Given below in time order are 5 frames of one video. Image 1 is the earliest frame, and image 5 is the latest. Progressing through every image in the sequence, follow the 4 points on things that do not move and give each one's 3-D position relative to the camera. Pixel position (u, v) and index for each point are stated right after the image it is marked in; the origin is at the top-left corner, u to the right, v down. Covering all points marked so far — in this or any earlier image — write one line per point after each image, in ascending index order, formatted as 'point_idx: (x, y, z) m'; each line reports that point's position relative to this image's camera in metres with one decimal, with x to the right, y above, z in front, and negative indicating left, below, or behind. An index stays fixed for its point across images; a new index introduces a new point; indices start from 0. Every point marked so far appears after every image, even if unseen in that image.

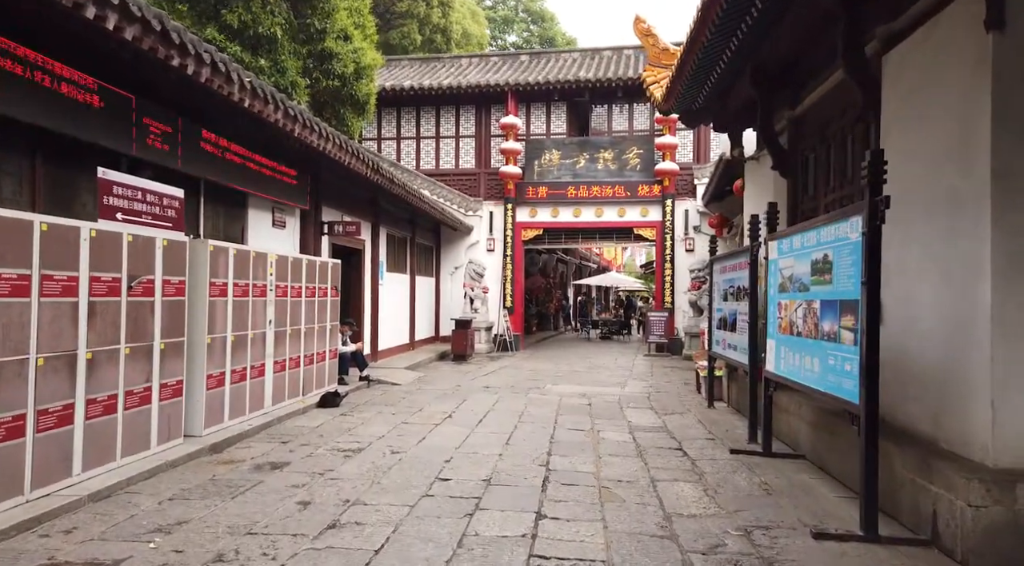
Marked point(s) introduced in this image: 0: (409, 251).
0: (-2.0, +0.6, +14.0) m
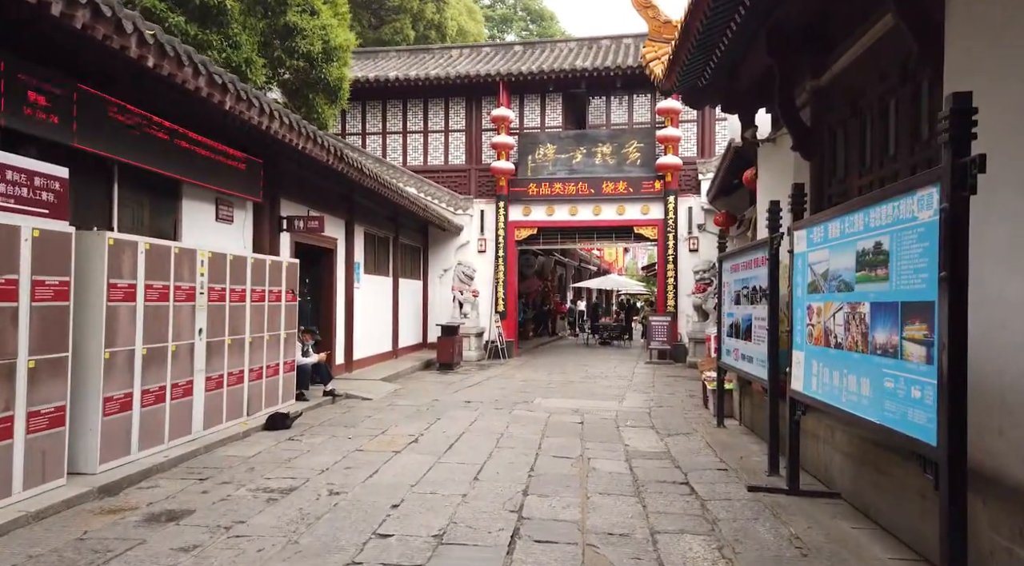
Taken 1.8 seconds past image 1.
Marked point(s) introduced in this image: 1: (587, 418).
0: (-2.2, +0.6, +13.0) m
1: (+0.8, -1.4, +7.4) m
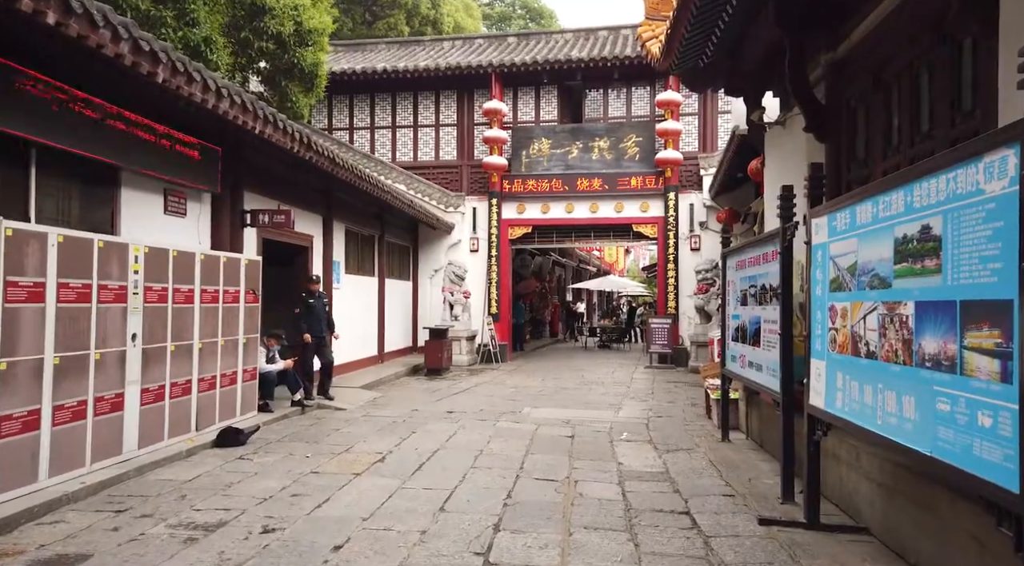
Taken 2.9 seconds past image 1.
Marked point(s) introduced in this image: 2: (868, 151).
0: (-2.3, +0.6, +12.4) m
1: (+0.6, -1.4, +6.7) m
2: (+2.4, +0.9, +4.7) m
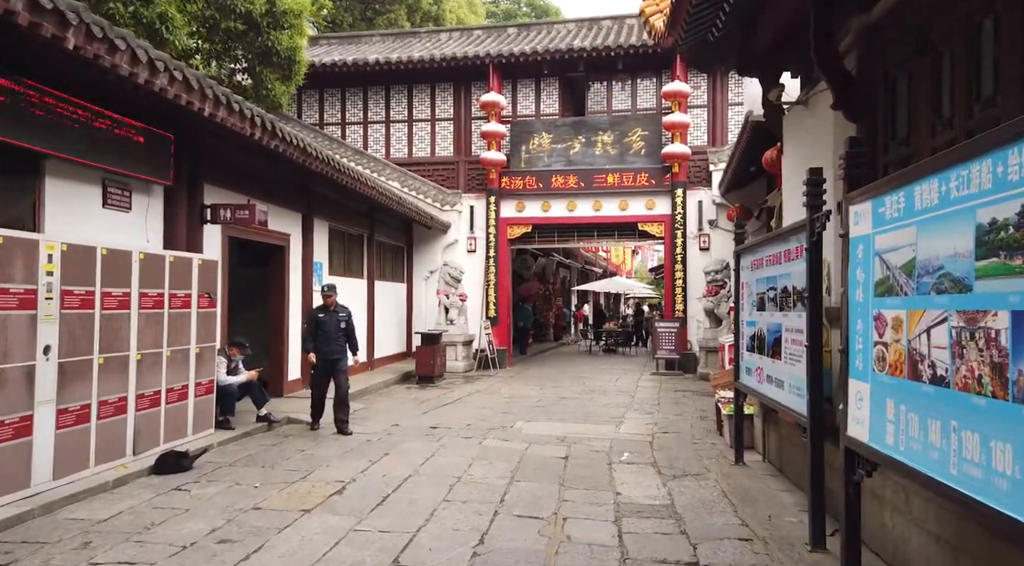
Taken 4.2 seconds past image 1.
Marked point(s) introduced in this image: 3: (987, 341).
0: (-2.4, +0.5, +11.7) m
1: (+0.5, -1.4, +6.0) m
2: (+2.2, +0.9, +4.0) m
3: (+1.3, -0.2, +2.0) m
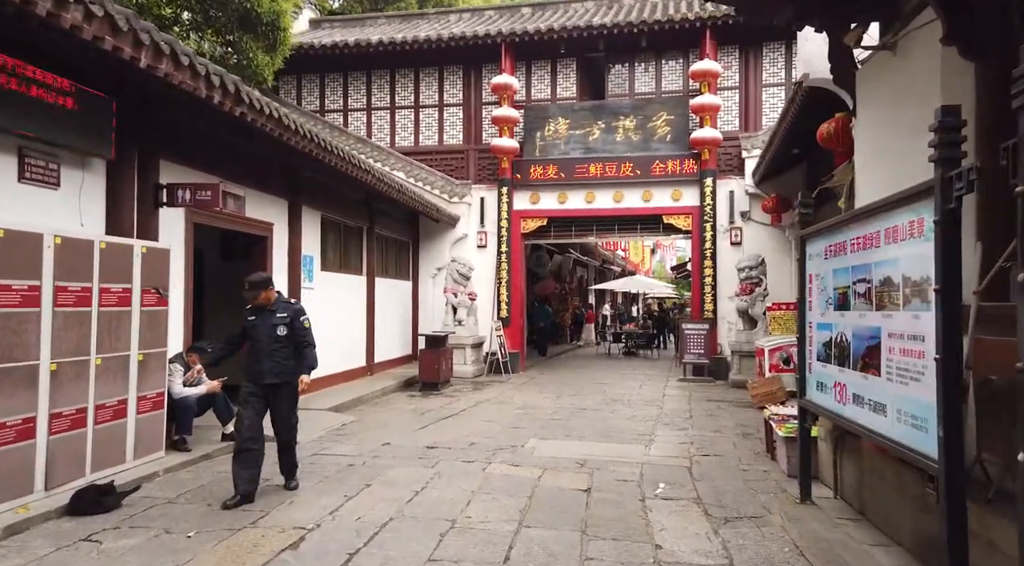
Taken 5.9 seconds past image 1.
0: (-2.2, +0.6, +10.7) m
1: (+0.6, -1.4, +4.9) m
2: (+2.2, +0.9, +2.9) m
3: (+1.3, -0.1, +0.9) m
